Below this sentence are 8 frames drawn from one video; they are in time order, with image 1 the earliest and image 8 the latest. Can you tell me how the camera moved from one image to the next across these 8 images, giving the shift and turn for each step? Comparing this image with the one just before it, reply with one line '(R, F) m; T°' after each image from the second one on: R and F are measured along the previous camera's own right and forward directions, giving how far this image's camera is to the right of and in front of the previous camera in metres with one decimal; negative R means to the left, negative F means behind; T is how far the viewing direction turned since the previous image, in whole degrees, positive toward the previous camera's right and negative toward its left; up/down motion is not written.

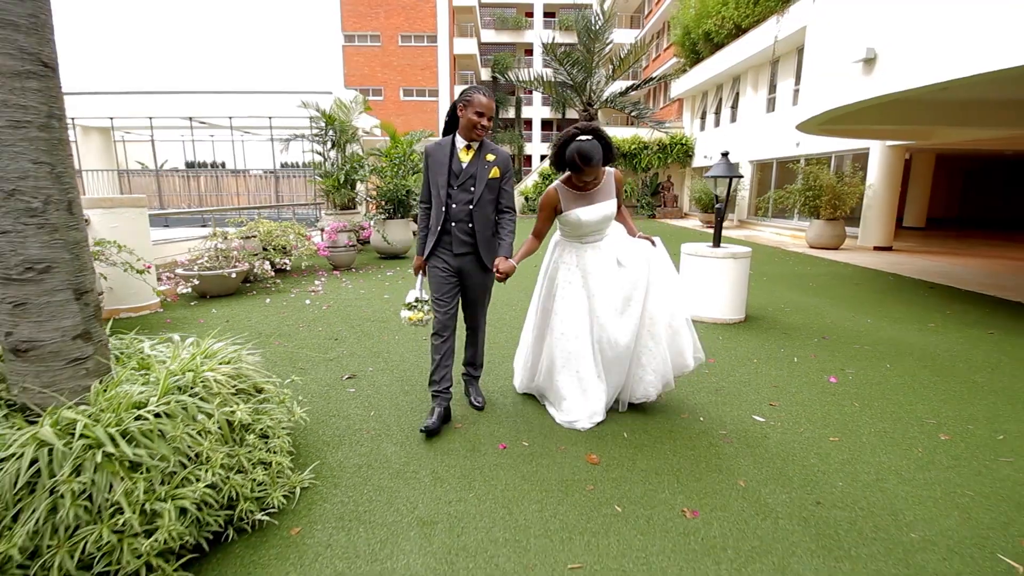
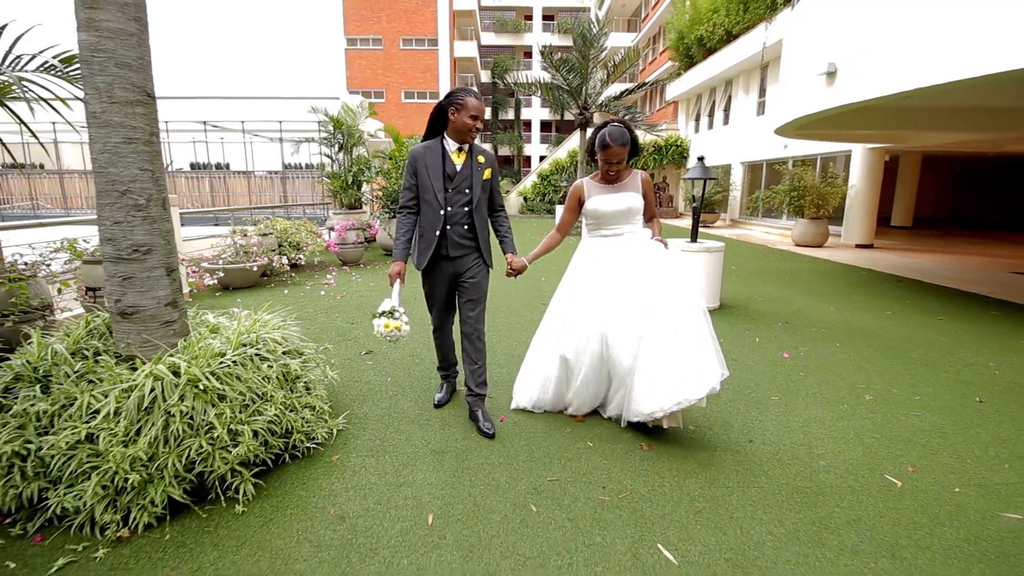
(0.0, -0.5) m; 0°
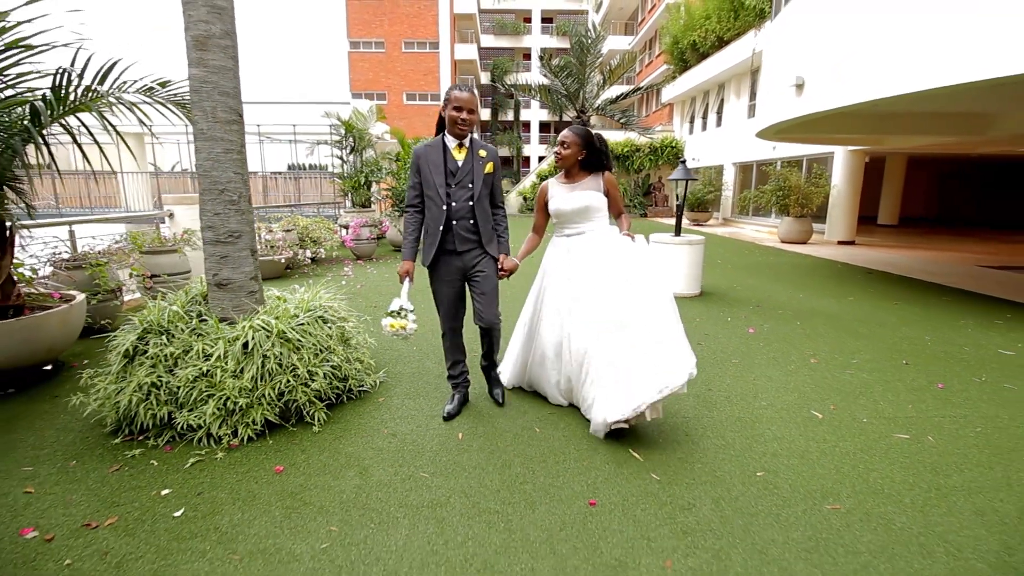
(0.0, -0.6) m; 0°
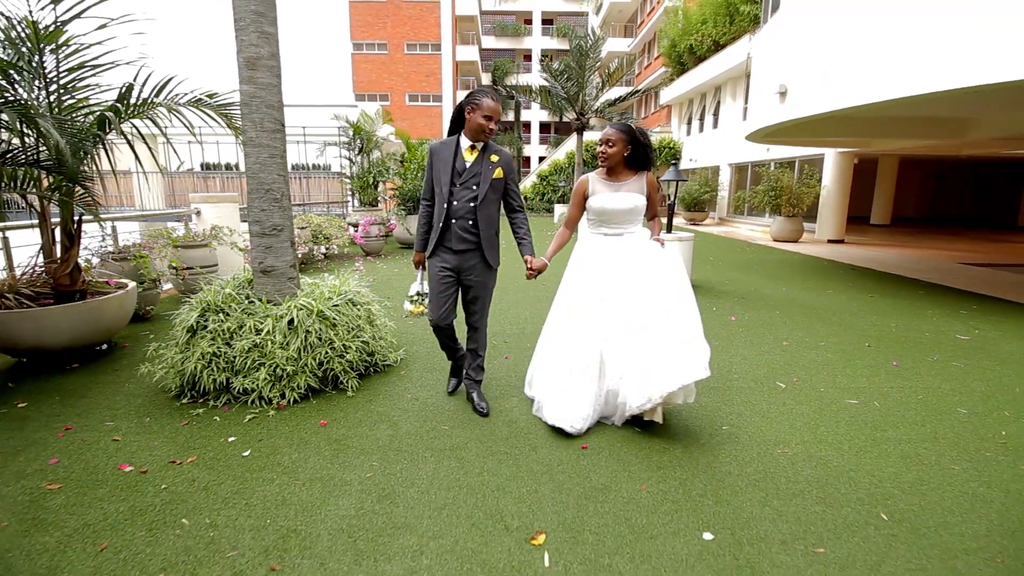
(0.0, -0.4) m; 0°
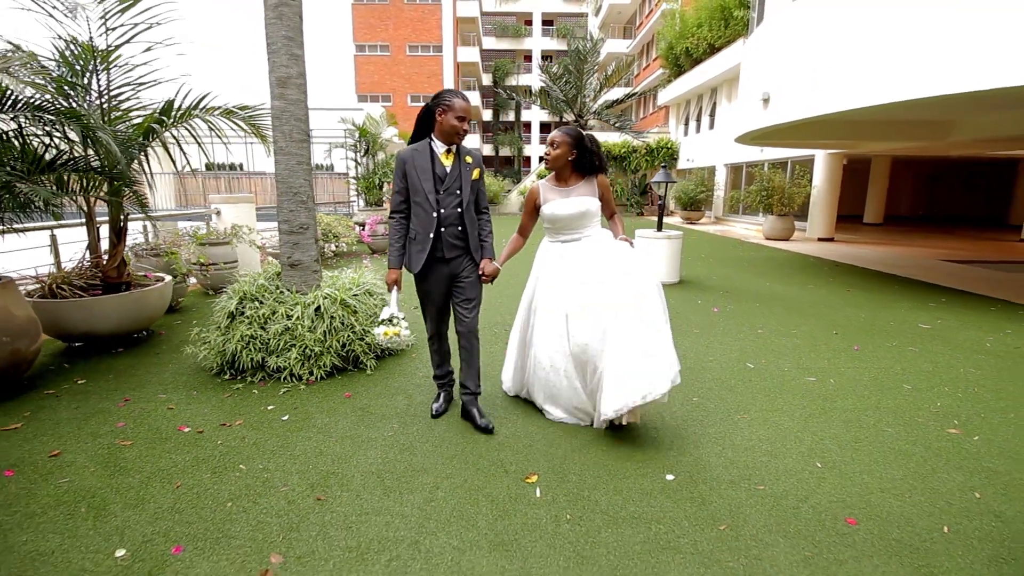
(0.0, -0.4) m; 0°
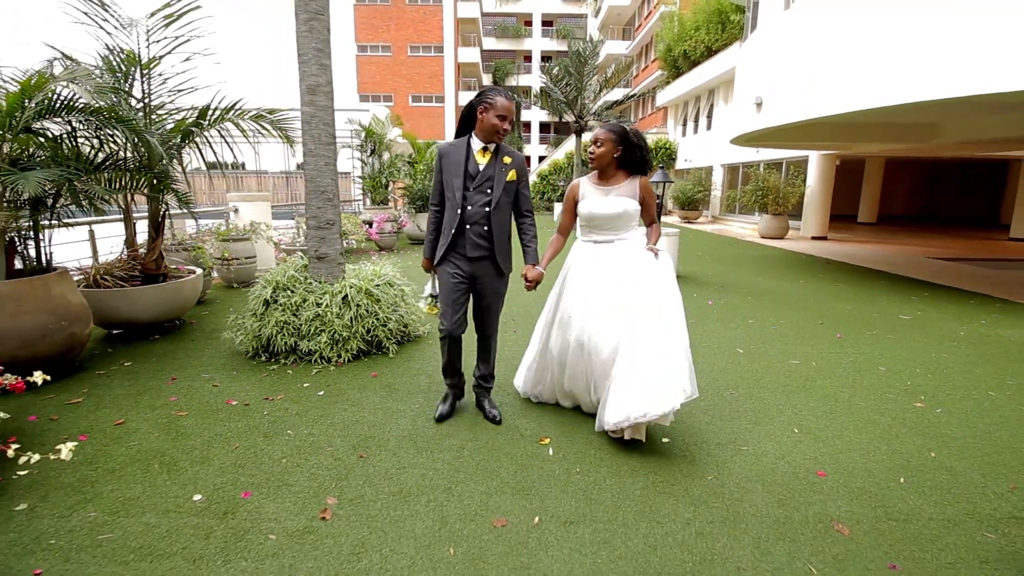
(-0.1, -0.3) m; 0°
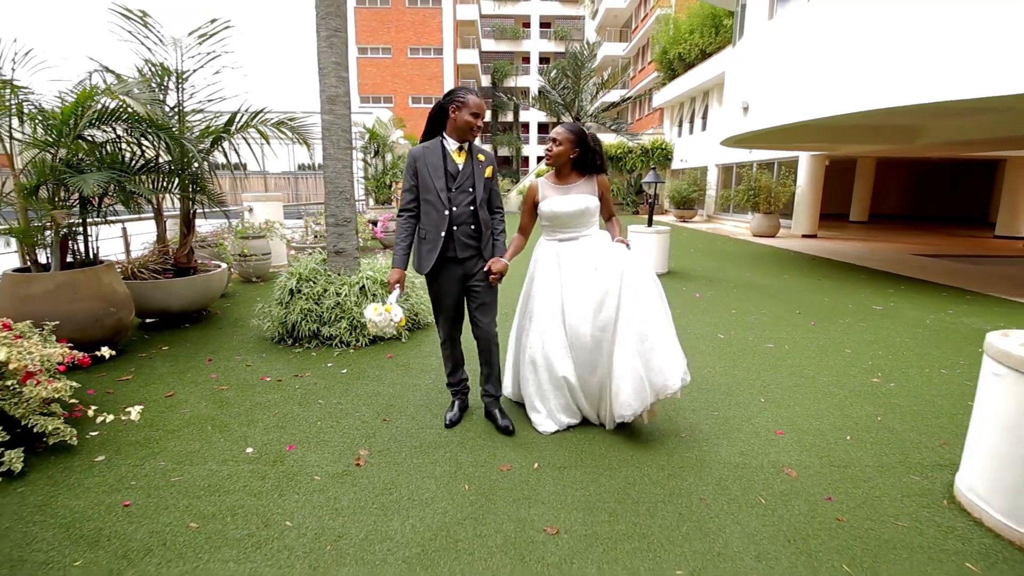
(0.0, -0.4) m; 0°
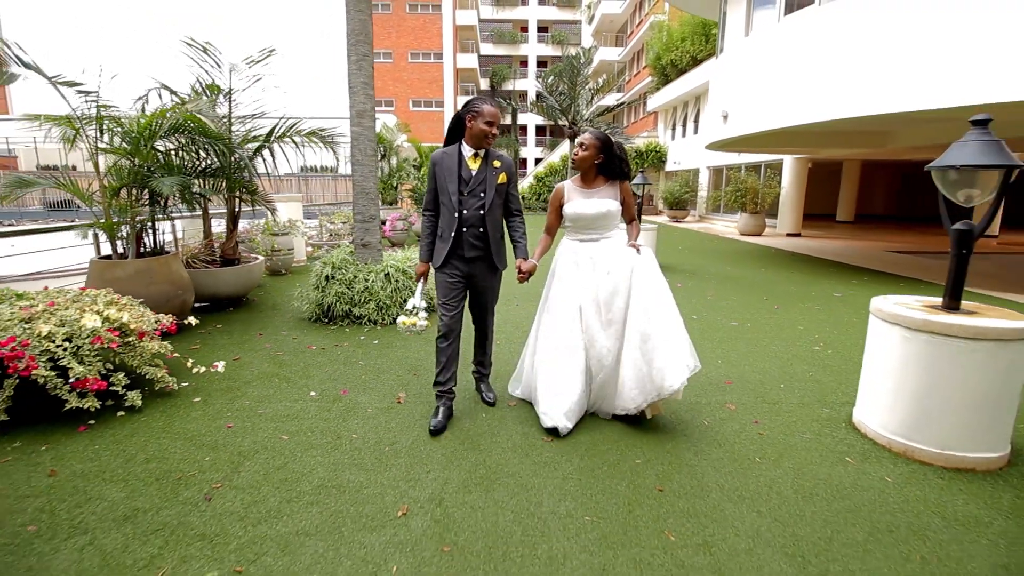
(0.0, -0.7) m; 0°
